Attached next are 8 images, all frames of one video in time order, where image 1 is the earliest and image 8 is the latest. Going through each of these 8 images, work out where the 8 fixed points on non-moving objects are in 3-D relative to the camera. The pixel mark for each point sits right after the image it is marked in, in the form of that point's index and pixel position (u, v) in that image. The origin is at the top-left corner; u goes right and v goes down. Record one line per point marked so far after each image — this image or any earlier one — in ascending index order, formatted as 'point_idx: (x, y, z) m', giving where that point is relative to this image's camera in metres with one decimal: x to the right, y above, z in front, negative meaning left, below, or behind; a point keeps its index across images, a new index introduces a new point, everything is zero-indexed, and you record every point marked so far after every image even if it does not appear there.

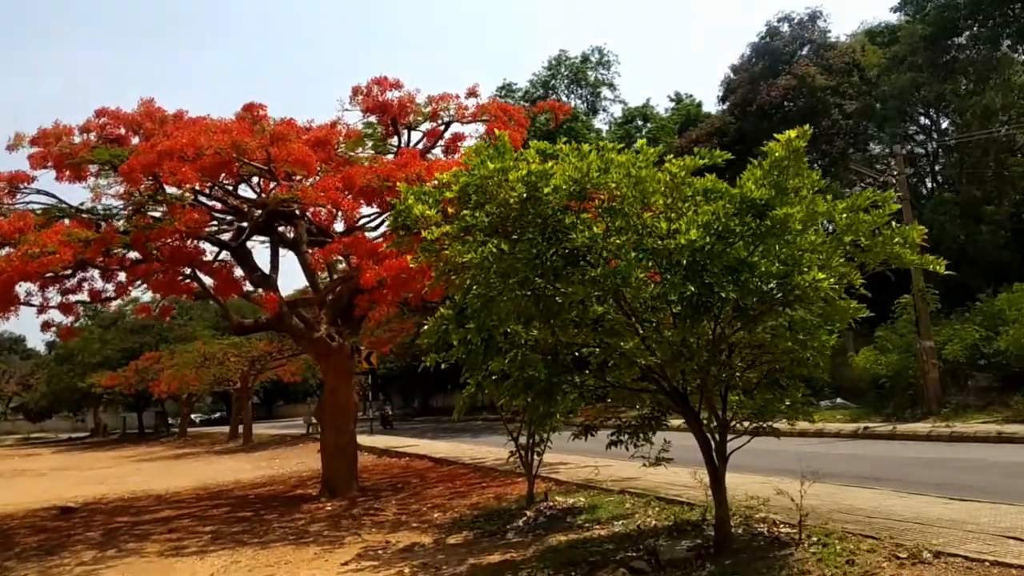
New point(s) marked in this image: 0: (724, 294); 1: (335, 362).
0: (+1.1, 0.0, +5.1) m
1: (-2.4, -1.0, +13.4) m
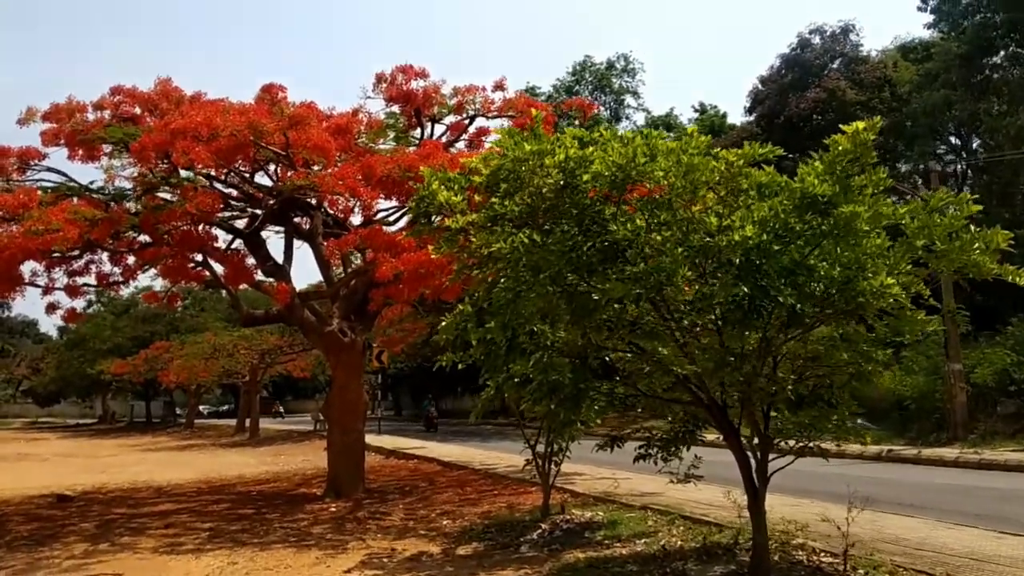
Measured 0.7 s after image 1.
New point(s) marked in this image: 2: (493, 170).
0: (+1.3, 0.0, +4.6) m
1: (-2.2, -0.9, +13.0) m
2: (-0.1, +0.7, +5.6) m
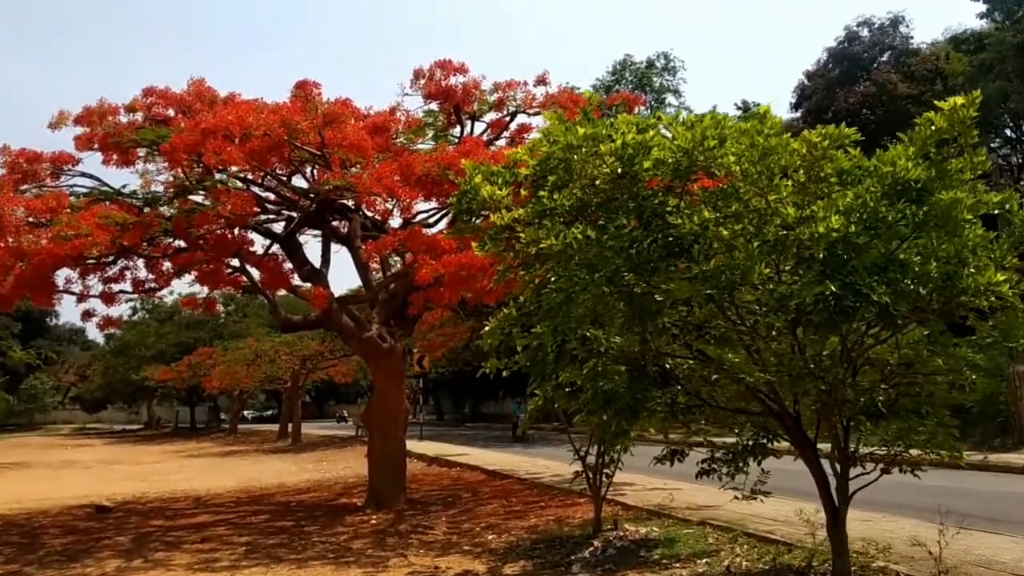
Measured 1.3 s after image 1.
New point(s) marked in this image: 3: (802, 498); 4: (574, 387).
0: (+1.5, 0.0, +4.0) m
1: (-1.6, -1.0, +12.6) m
2: (+0.2, +0.7, +5.1) m
3: (+2.9, -2.1, +9.8) m
4: (+0.4, -0.6, +6.2) m
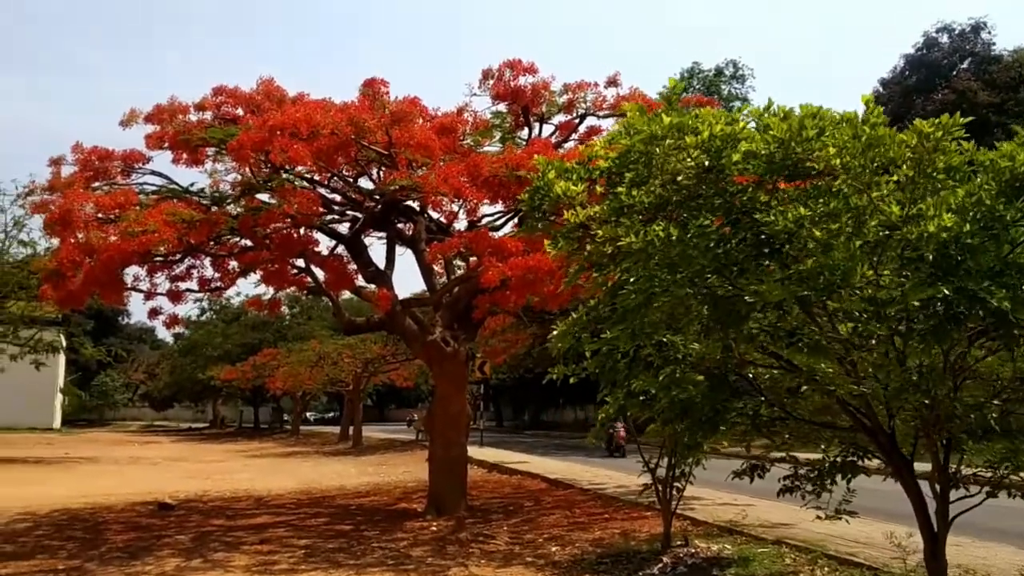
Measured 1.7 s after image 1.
0: (+1.8, -0.1, +3.7) m
1: (-0.8, -1.0, +12.4) m
2: (+0.6, +0.7, +4.8) m
3: (+3.6, -2.2, +9.4) m
4: (+0.8, -0.7, +5.9) m
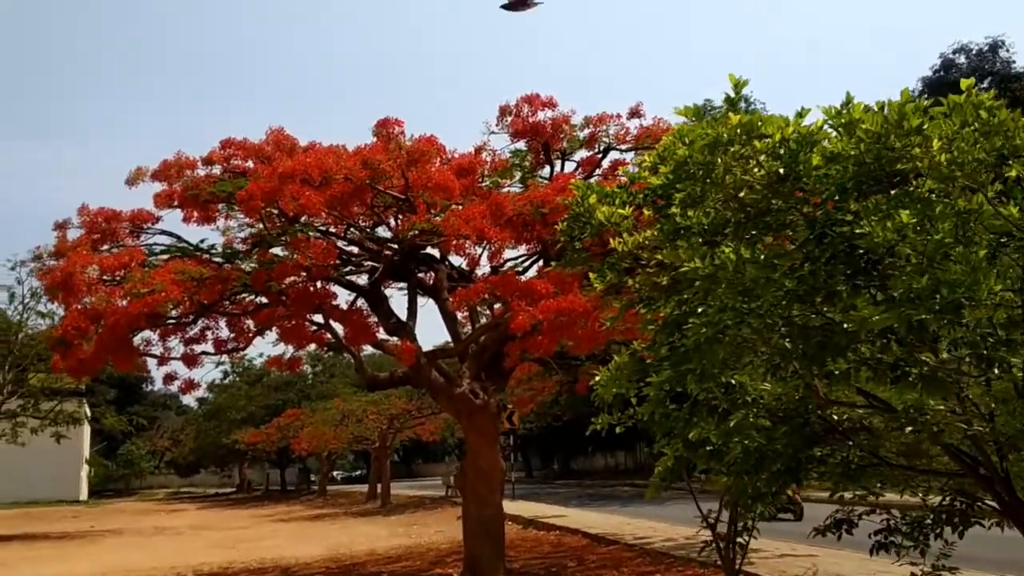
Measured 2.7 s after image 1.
0: (+2.0, -0.1, +3.0) m
1: (-0.4, -1.6, +11.7) m
2: (+0.7, +0.5, +4.2) m
3: (+4.0, -2.4, +8.5) m
4: (+1.1, -0.8, +5.2) m
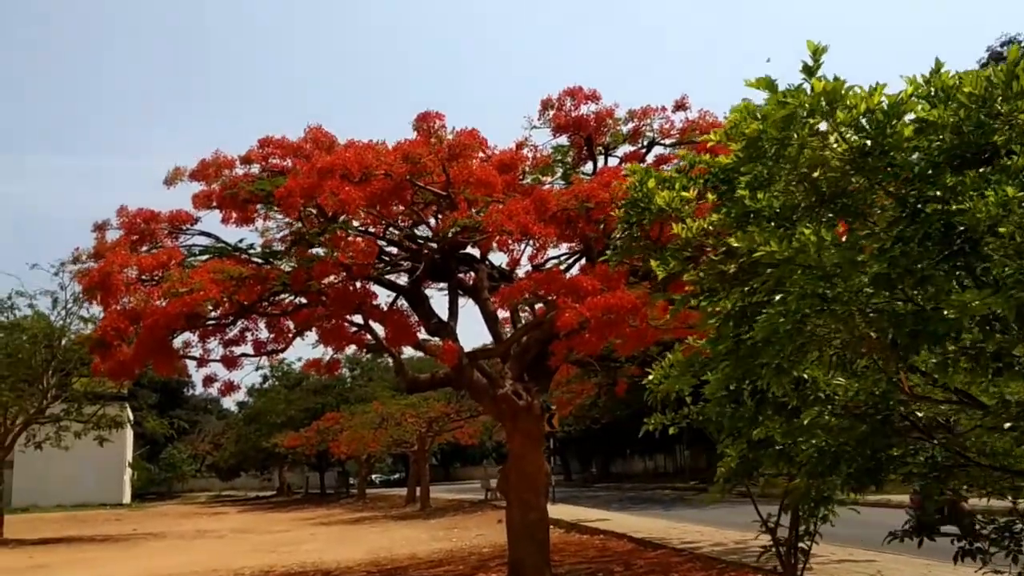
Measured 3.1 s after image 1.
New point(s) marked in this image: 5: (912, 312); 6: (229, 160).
0: (+2.1, 0.0, +2.6) m
1: (+0.1, -1.6, +11.4) m
2: (+0.9, +0.6, +3.9) m
3: (+4.4, -2.4, +8.1) m
4: (+1.4, -0.8, +4.9) m
5: (+1.4, -0.1, +3.3) m
6: (-3.3, +1.5, +11.4) m
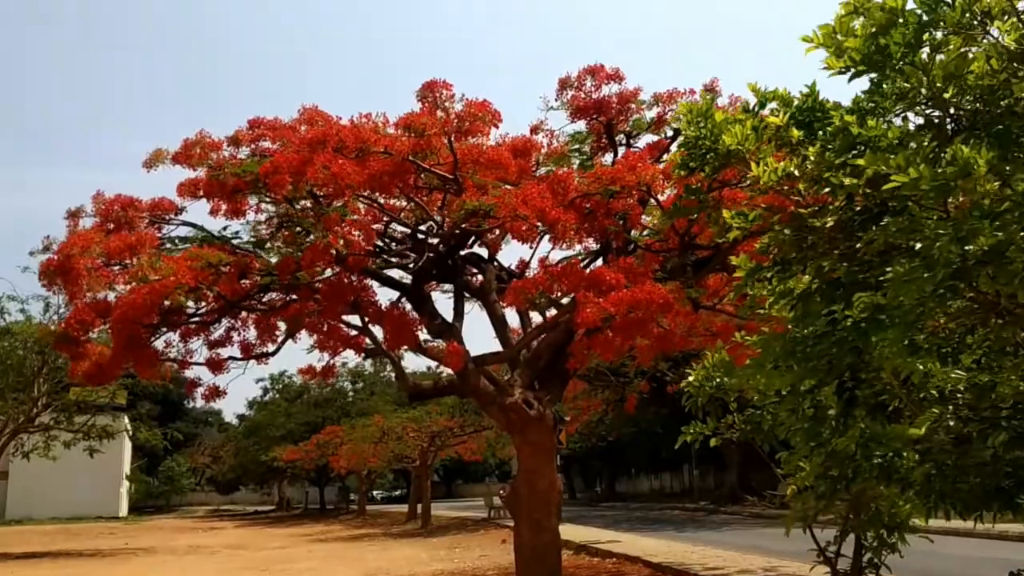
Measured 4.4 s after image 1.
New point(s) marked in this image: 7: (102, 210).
0: (+2.2, +0.1, +1.6) m
1: (+0.2, -1.6, +10.3) m
2: (+1.0, +0.7, +2.9) m
3: (+4.4, -2.4, +7.0) m
4: (+1.4, -0.7, +3.9) m
5: (+1.4, +0.1, +2.3) m
6: (-3.2, +1.6, +10.4) m
7: (-4.4, +0.8, +10.4) m
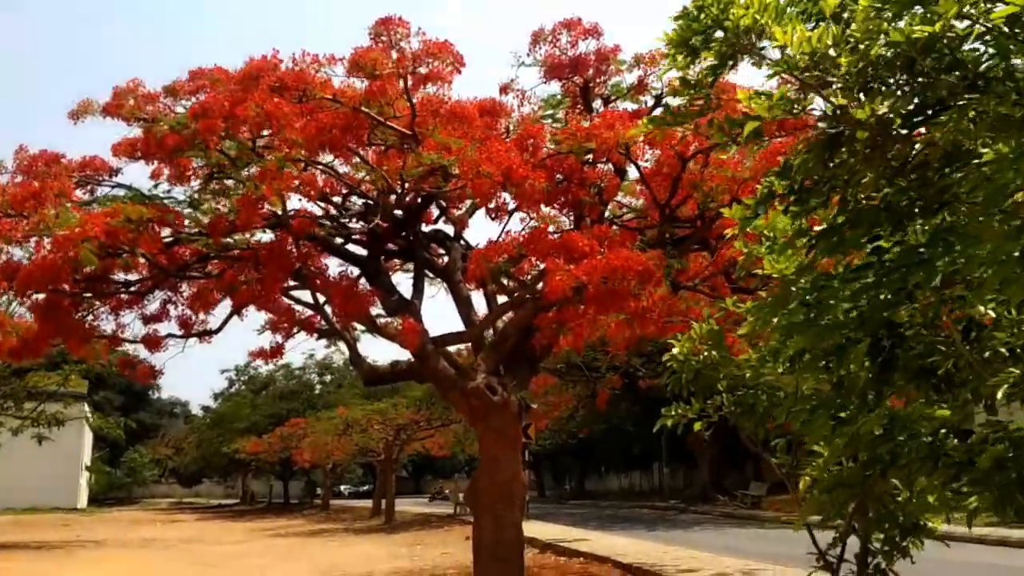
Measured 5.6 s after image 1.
0: (+2.1, +0.3, +0.8) m
1: (-0.2, -1.3, +9.5) m
2: (+0.9, +0.9, +2.0) m
3: (+4.1, -2.2, +6.3) m
4: (+1.3, -0.5, +3.0) m
5: (+1.3, +0.3, +1.4) m
6: (-3.5, +1.9, +9.5) m
7: (-4.7, +1.2, +9.3) m
